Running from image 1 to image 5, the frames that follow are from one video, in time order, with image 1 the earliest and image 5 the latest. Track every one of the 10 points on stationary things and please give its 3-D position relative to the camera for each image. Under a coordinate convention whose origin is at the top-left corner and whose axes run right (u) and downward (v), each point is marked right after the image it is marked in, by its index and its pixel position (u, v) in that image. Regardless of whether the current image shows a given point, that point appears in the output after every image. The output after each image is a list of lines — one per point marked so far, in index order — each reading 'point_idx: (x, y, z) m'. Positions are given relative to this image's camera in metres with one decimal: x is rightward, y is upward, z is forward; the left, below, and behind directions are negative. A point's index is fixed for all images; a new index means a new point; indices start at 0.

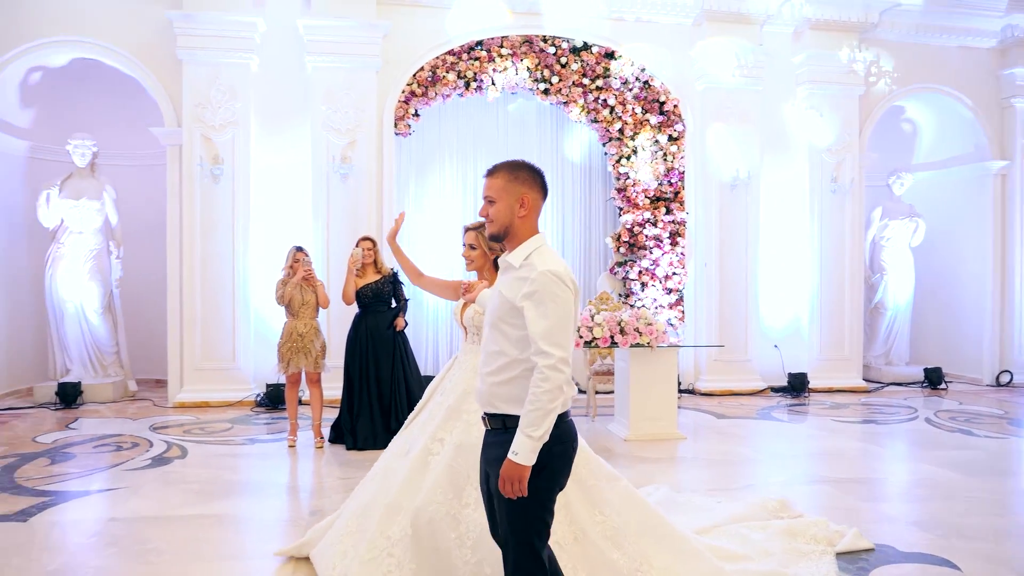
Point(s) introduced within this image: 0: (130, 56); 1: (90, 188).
0: (-3.2, +2.0, +6.7) m
1: (-3.7, +0.9, +6.9) m
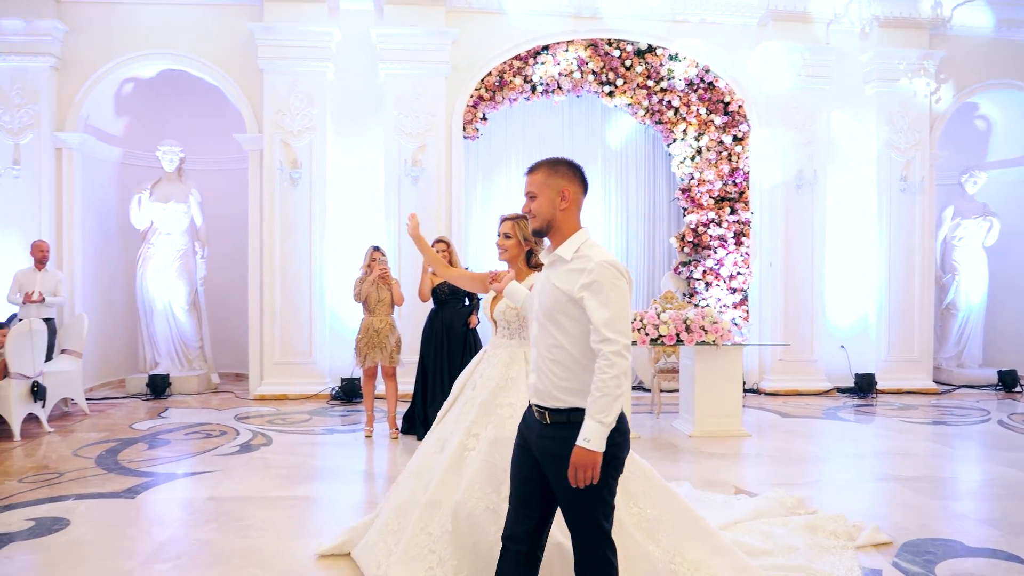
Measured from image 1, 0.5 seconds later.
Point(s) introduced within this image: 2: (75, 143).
0: (-2.6, +2.0, +7.1) m
1: (-3.1, +0.9, +7.3) m
2: (-3.8, +1.3, +7.0) m
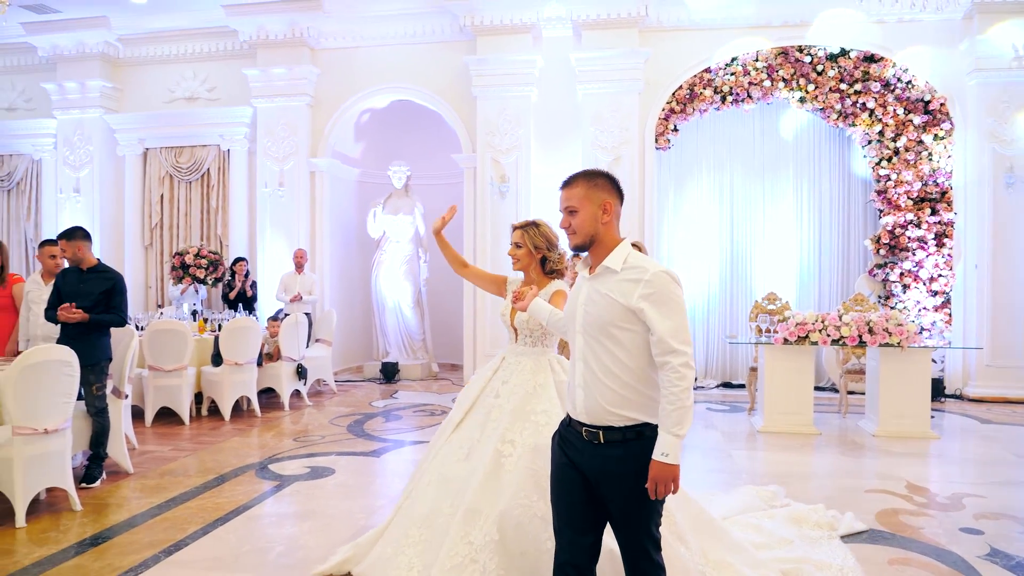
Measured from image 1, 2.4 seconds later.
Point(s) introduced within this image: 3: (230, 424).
0: (-0.8, +2.0, +8.1) m
1: (-1.1, +0.9, +8.5) m
2: (-2.0, +1.3, +8.3) m
3: (-2.1, -1.0, +5.9) m
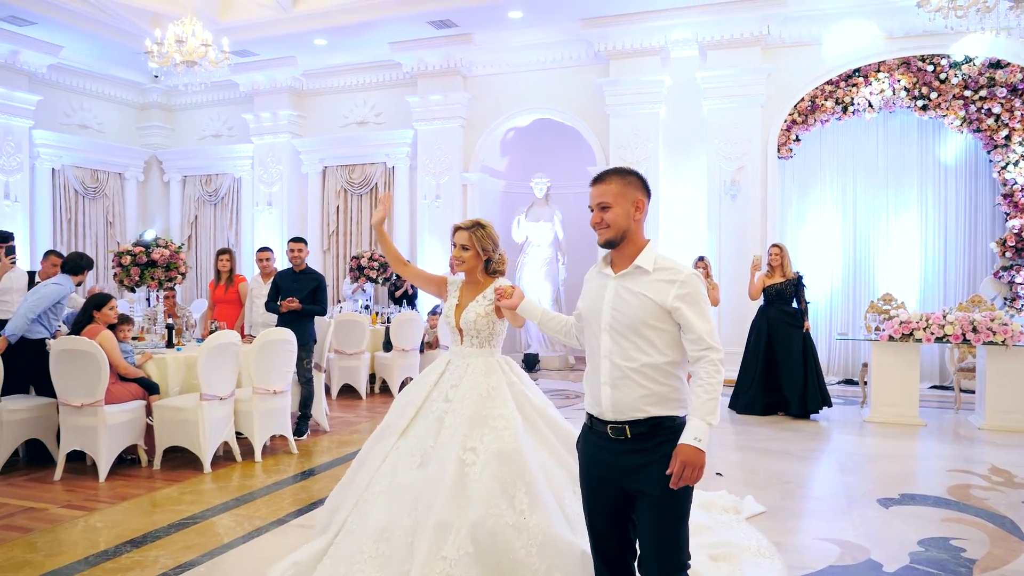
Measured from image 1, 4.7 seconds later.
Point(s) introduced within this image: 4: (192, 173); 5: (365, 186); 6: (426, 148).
0: (+0.7, +2.0, +9.0) m
1: (+0.4, +0.9, +9.4) m
2: (-0.4, +1.3, +9.4) m
3: (-1.0, -1.0, +7.0) m
4: (-4.5, +1.6, +11.3) m
5: (-1.8, +1.3, +10.0) m
6: (-1.0, +1.7, +9.5) m
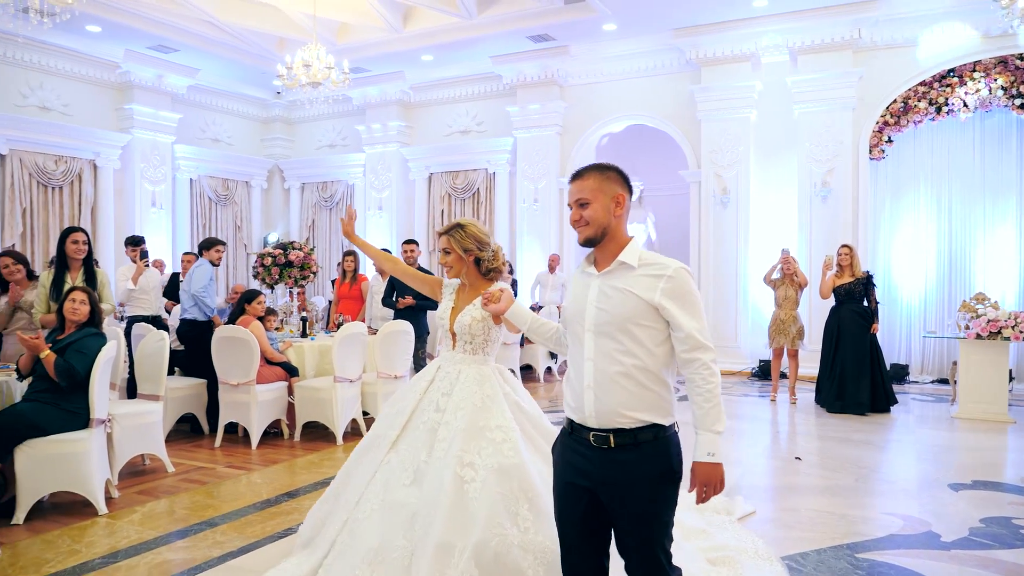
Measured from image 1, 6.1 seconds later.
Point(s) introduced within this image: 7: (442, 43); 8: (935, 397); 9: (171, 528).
0: (+1.8, +2.0, +9.4) m
1: (+1.6, +0.9, +9.9) m
2: (+0.7, +1.3, +9.9) m
3: (-0.1, -1.0, +7.6) m
4: (-3.1, +1.7, +12.2) m
5: (-0.6, +1.3, +10.7) m
6: (+0.2, +1.7, +10.1) m
7: (-0.8, +2.9, +9.5) m
8: (+3.9, -1.0, +7.4) m
9: (-1.5, -1.0, +3.5) m
